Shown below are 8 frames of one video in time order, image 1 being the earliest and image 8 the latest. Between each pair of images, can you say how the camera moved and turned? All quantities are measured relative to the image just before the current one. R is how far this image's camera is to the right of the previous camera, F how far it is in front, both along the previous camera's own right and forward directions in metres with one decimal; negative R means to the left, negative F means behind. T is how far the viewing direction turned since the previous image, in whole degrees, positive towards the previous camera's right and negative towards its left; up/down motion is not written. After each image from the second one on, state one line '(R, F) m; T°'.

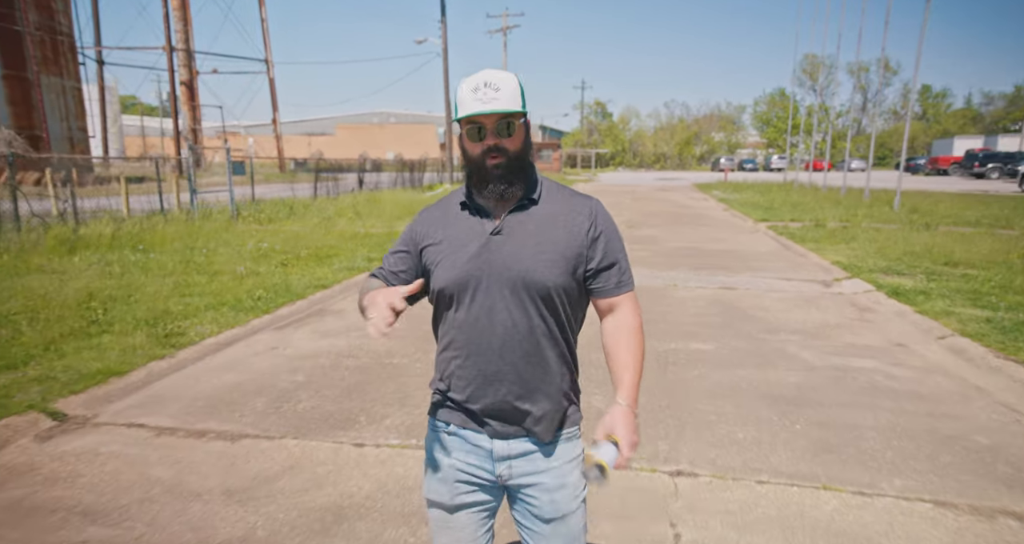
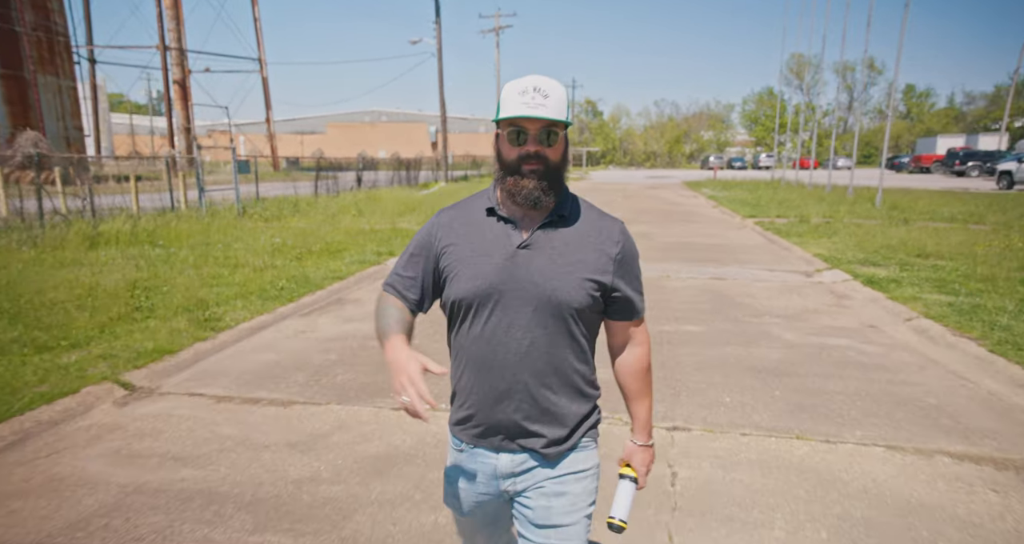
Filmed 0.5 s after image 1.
(-0.2, -0.6) m; +1°
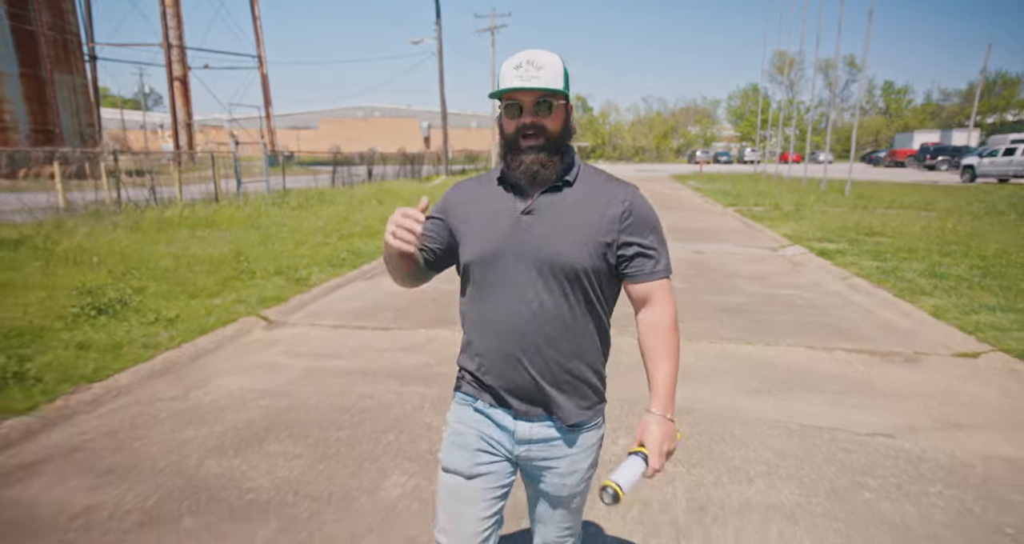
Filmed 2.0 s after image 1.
(-0.5, -1.7) m; +1°
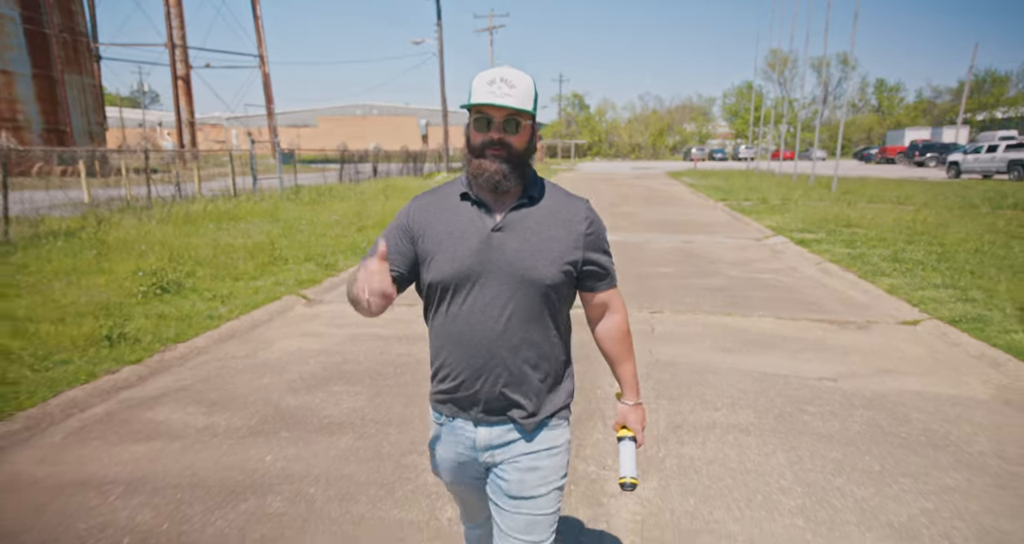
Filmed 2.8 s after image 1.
(-0.1, -0.9) m; 0°
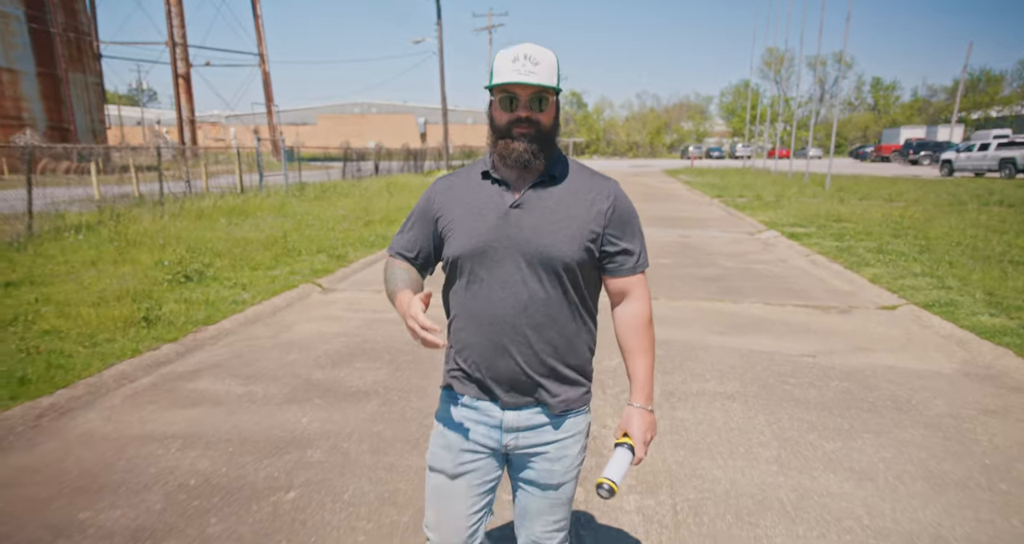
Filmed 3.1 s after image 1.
(-0.1, -0.4) m; 0°
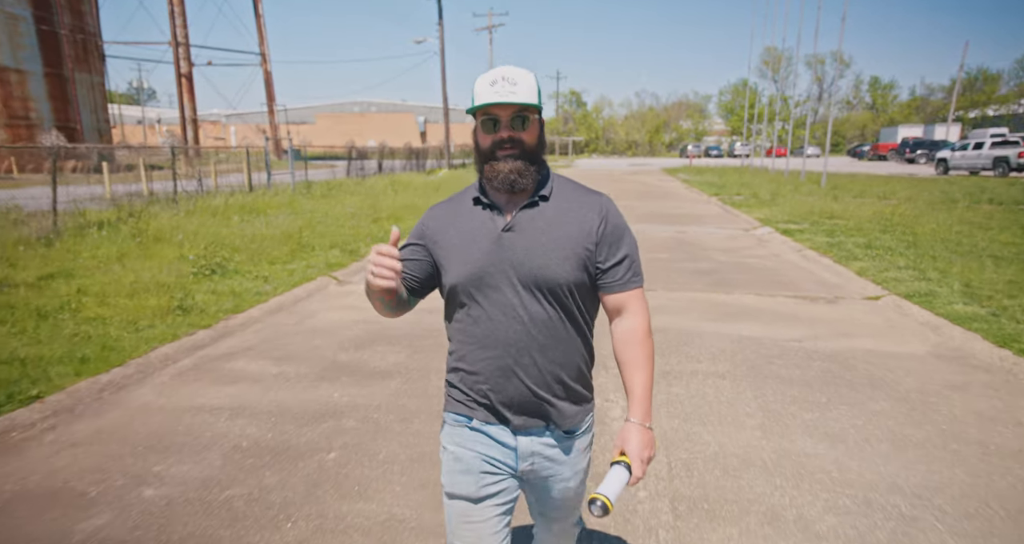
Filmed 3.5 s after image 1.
(-0.1, -0.4) m; 0°
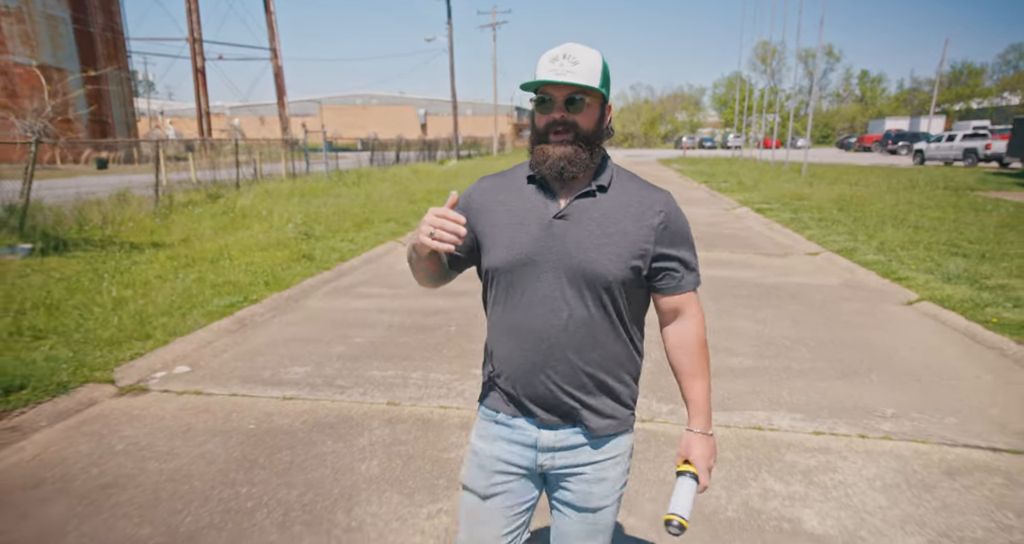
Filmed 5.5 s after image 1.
(-0.5, -2.2) m; 0°
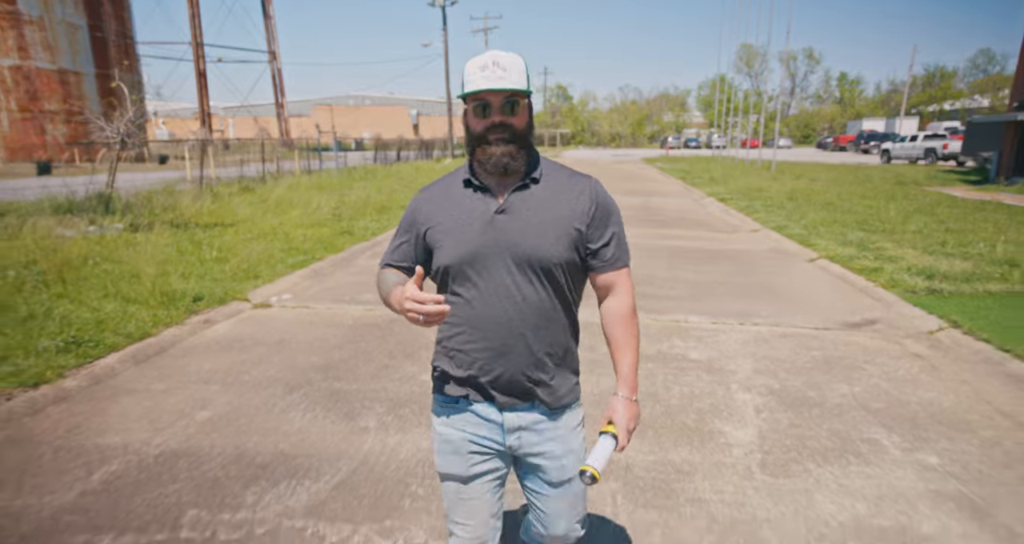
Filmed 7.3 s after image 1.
(-0.1, -2.0) m; +1°
